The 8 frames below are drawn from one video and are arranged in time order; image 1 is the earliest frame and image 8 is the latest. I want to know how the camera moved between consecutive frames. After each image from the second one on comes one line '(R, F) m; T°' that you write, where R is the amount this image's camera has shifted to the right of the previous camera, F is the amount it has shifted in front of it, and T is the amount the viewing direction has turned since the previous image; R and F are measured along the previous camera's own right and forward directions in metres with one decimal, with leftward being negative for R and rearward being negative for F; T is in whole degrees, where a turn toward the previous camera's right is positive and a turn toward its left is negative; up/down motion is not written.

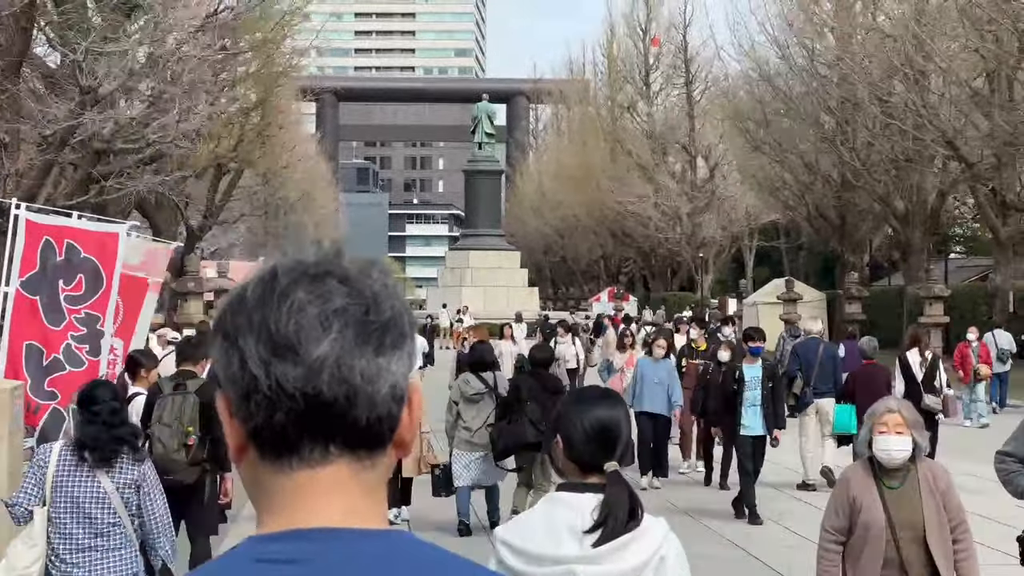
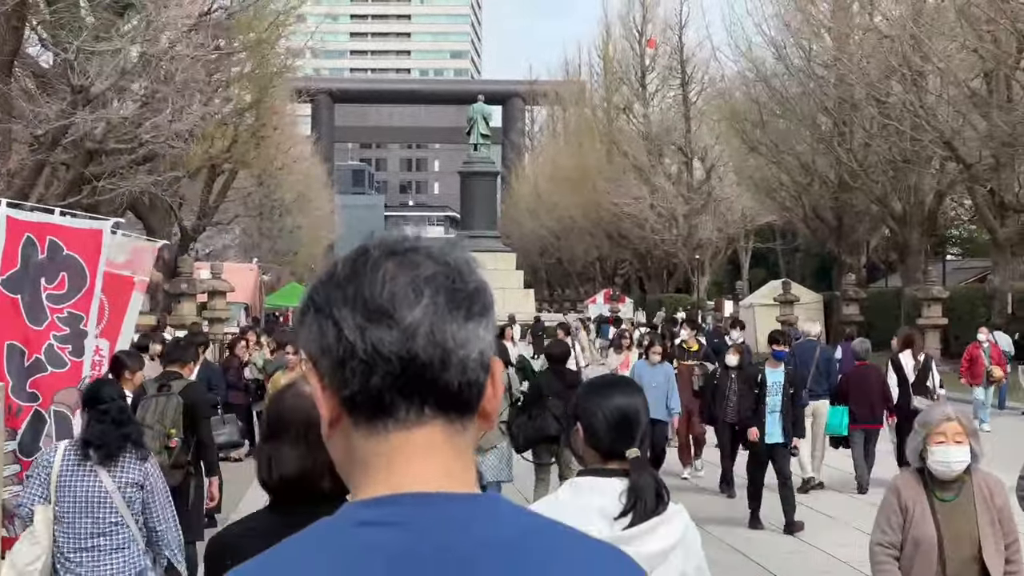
(0.0, +0.1) m; 0°
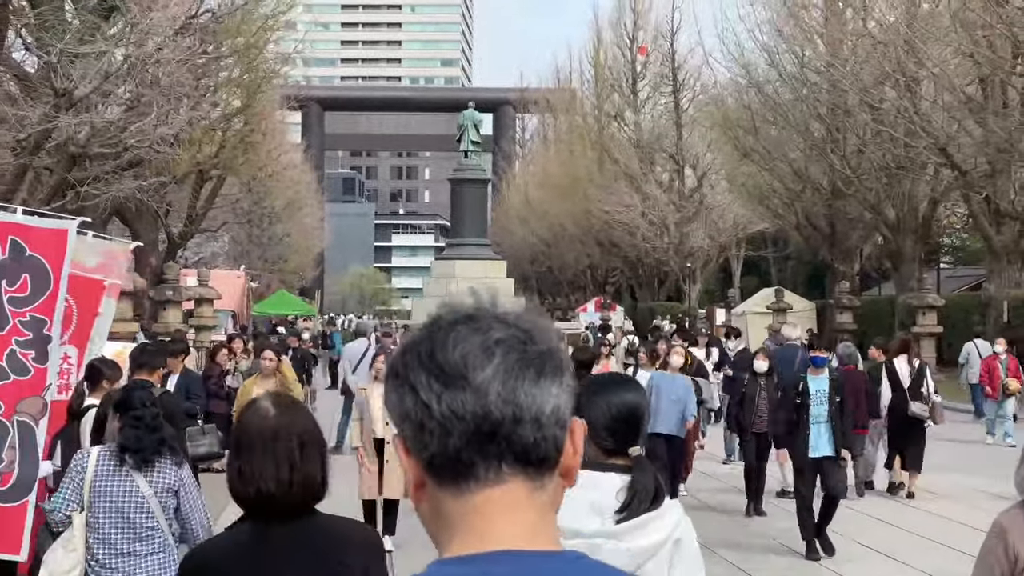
(0.0, +0.3) m; 0°
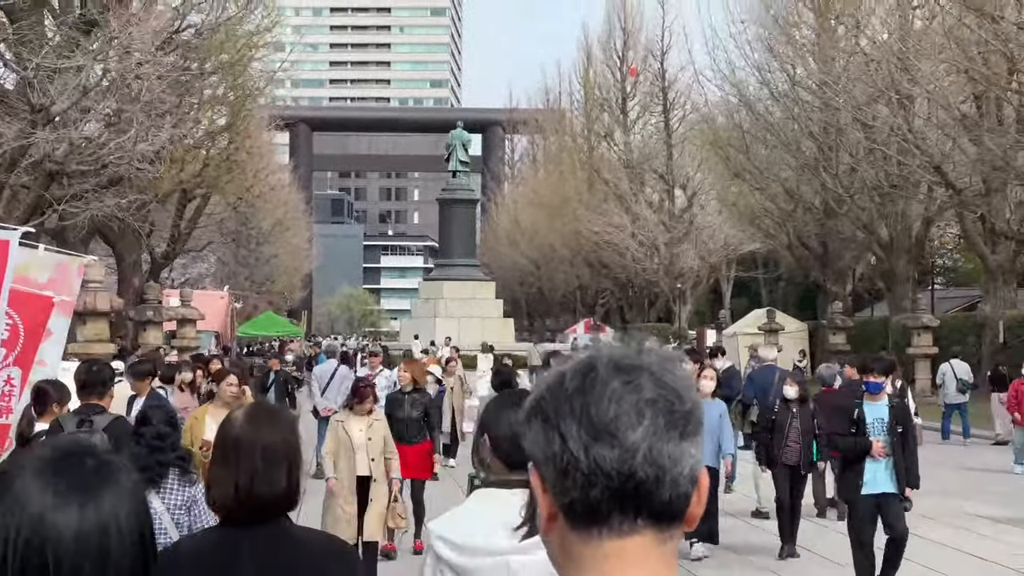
(0.0, +0.4) m; +1°
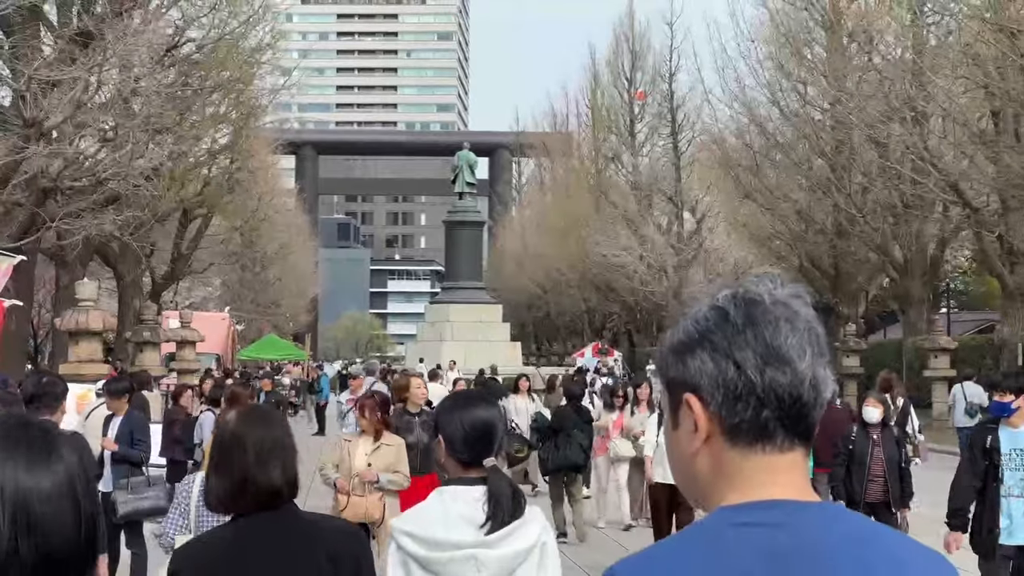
(0.0, +0.5) m; 0°
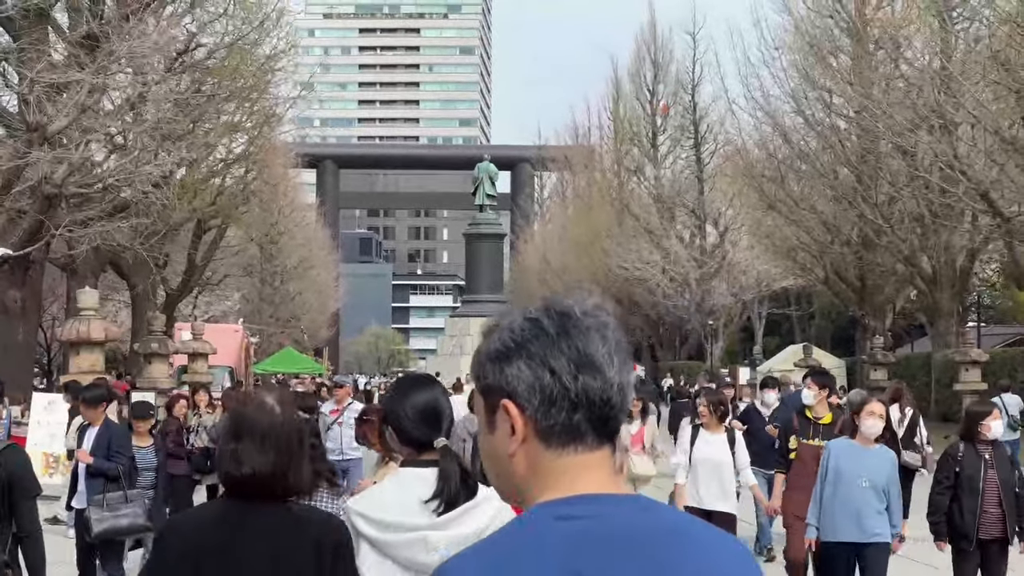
(+0.1, +0.5) m; -1°
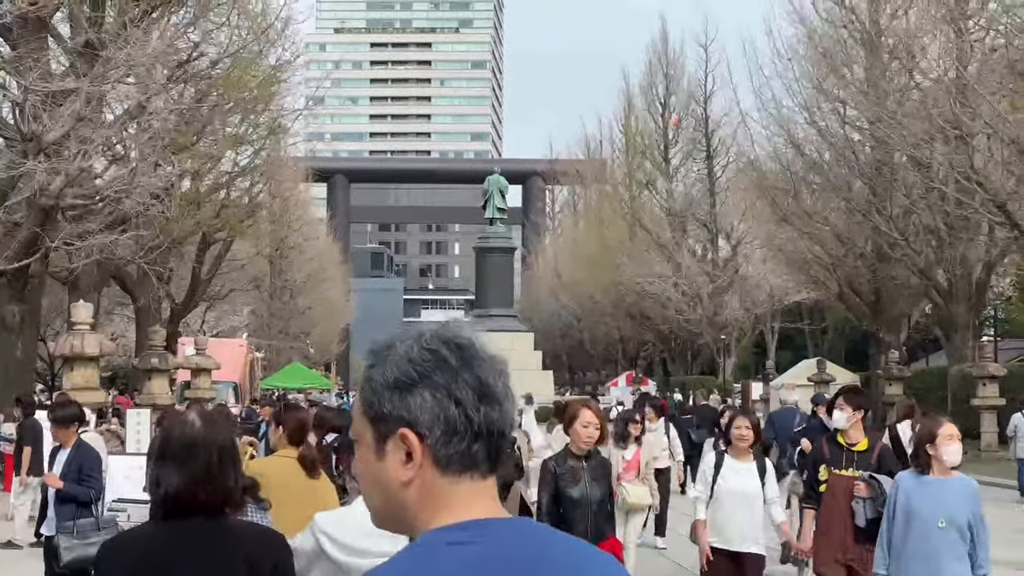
(+0.1, +0.4) m; -1°
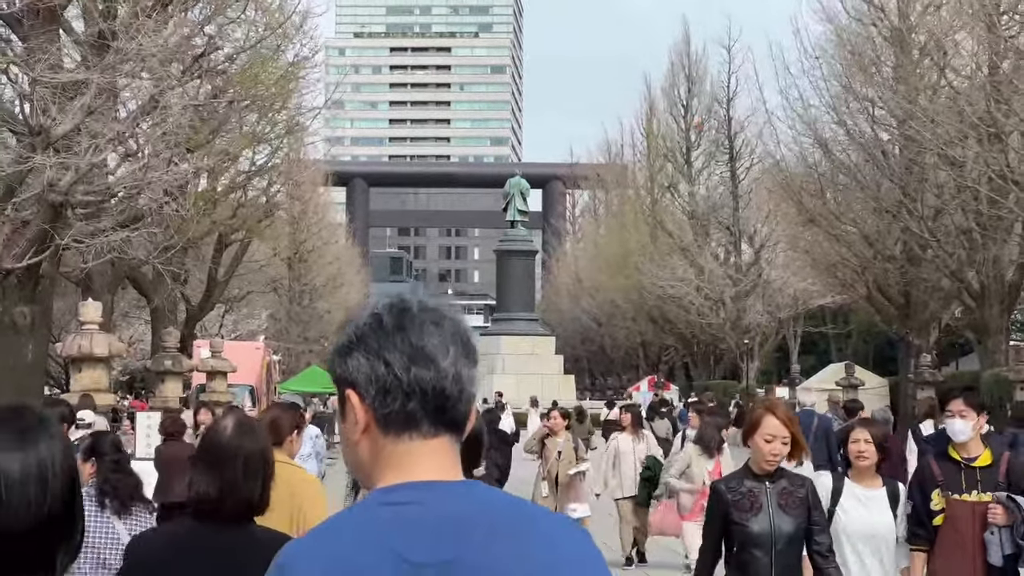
(-0.1, +0.6) m; -1°
